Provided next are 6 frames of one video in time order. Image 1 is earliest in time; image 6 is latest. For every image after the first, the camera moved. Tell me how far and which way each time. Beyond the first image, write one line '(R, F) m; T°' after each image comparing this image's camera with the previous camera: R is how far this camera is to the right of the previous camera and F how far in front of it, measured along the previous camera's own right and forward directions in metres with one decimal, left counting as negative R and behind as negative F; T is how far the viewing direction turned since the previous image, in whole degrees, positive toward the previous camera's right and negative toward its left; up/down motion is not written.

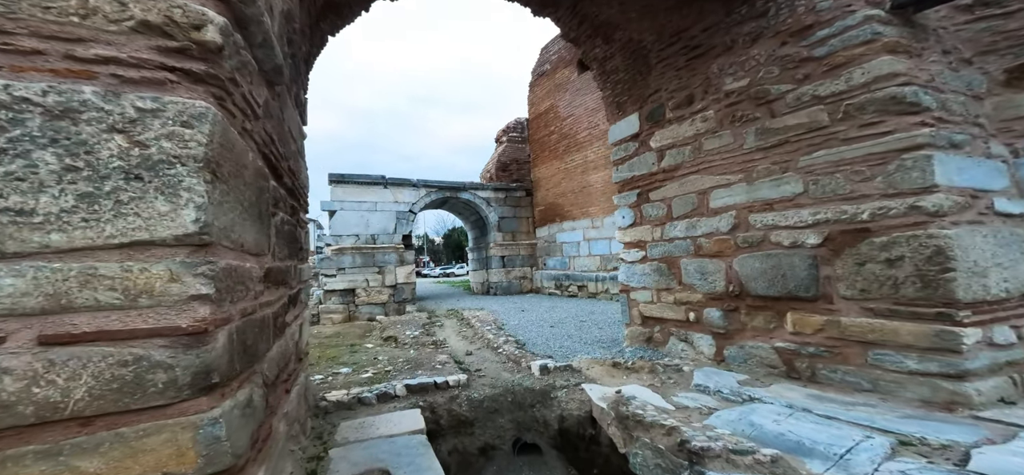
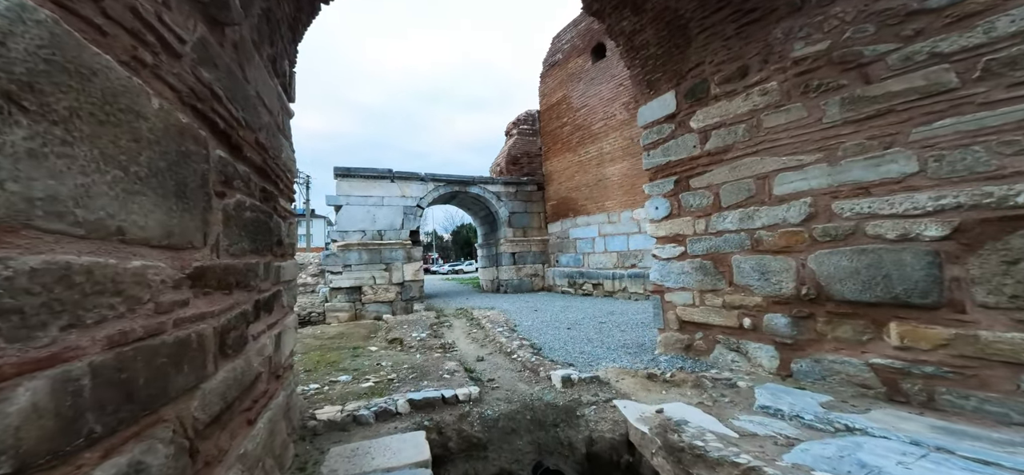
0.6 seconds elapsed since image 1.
(-0.1, +0.4) m; -1°
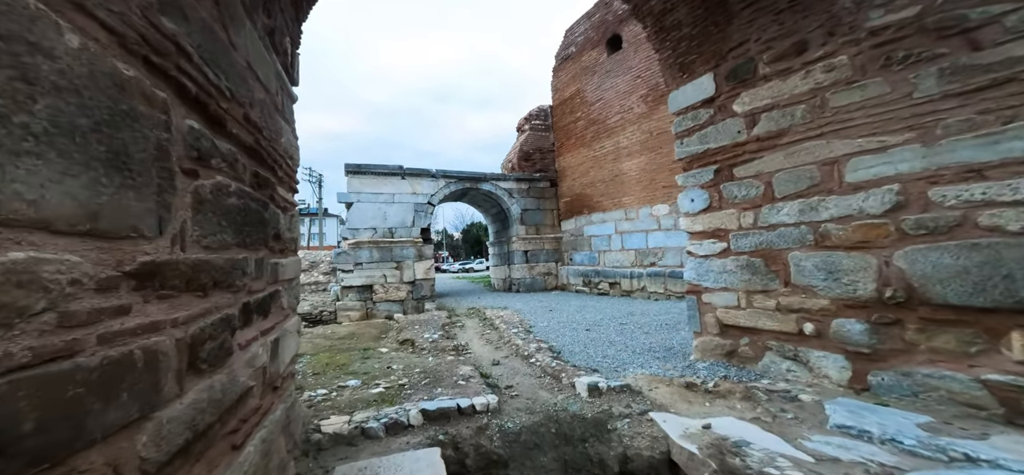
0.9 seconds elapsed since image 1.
(-0.1, +0.3) m; -2°
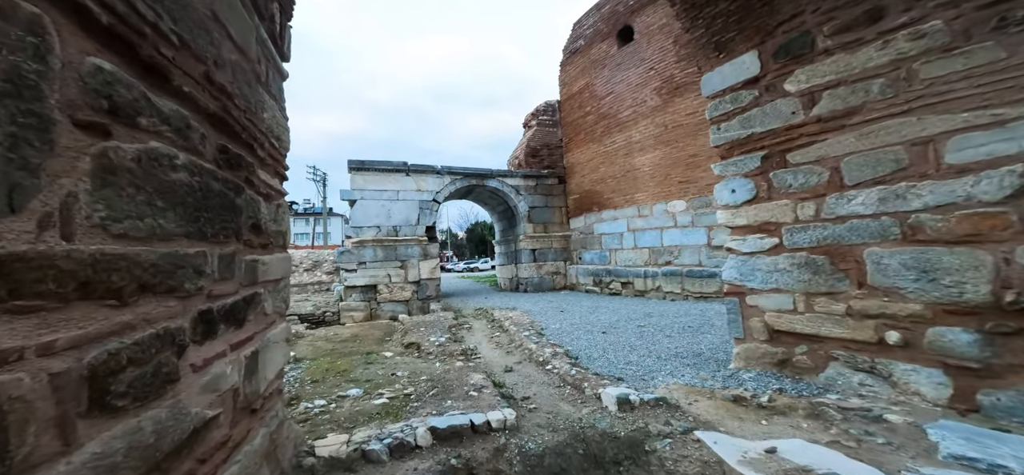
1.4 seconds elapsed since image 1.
(-0.1, +0.3) m; -1°
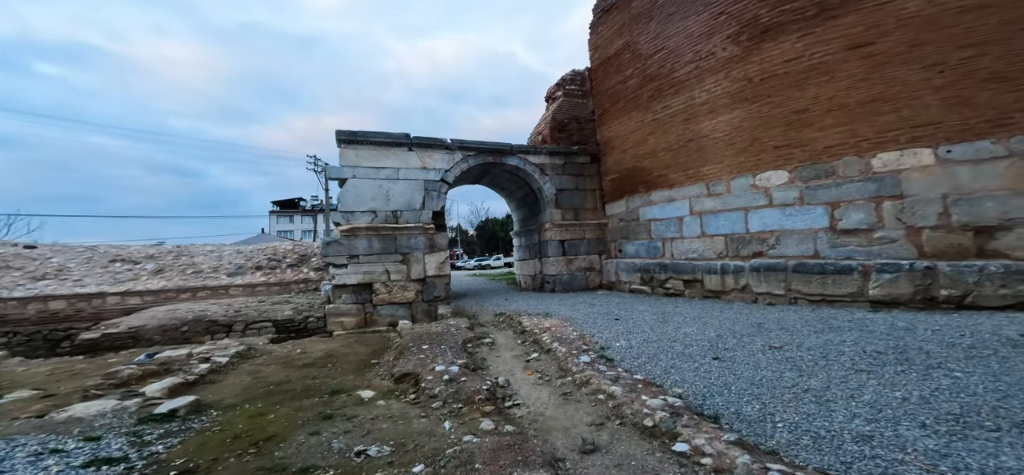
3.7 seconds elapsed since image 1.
(-0.4, +1.8) m; -1°
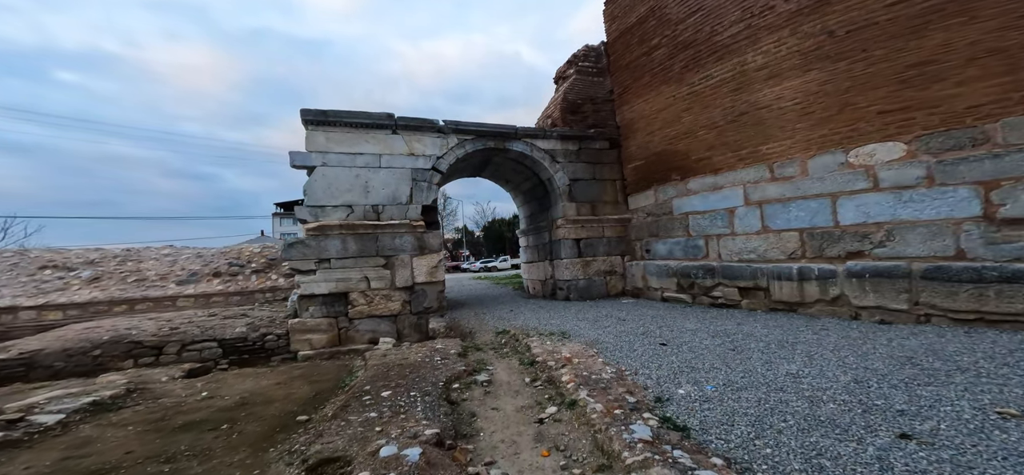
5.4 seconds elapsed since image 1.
(0.0, +1.4) m; -1°
